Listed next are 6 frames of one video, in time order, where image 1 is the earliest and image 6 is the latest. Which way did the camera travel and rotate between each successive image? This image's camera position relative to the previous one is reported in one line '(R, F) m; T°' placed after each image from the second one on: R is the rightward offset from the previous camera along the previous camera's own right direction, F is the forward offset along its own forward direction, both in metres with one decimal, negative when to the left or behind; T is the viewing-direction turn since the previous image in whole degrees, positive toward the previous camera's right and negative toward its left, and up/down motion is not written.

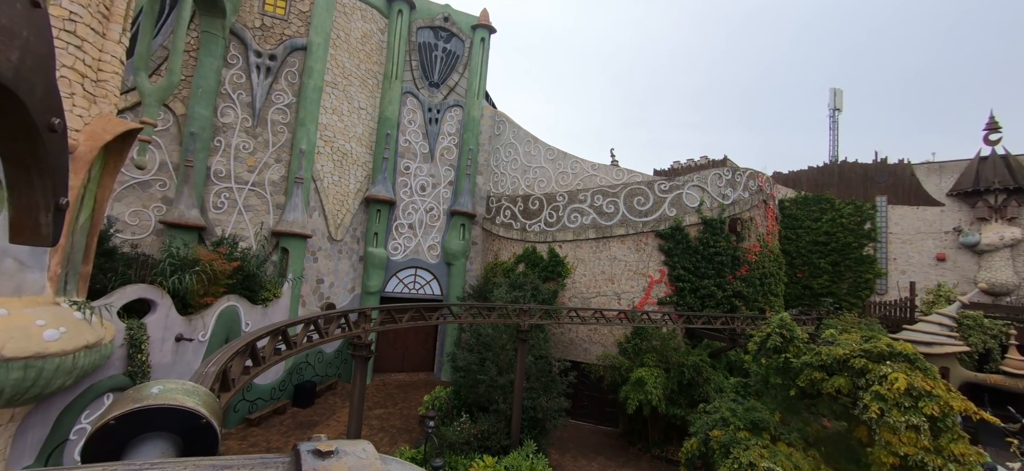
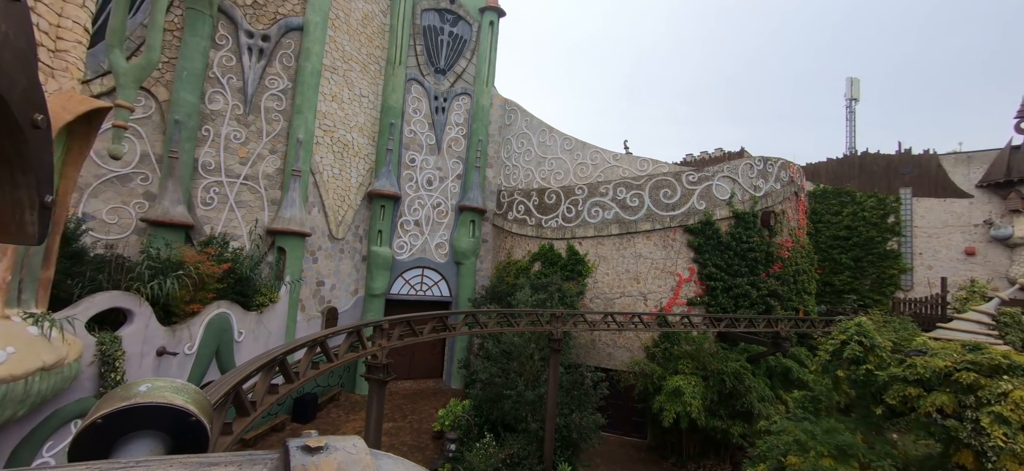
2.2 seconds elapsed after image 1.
(-0.5, +0.8) m; +1°
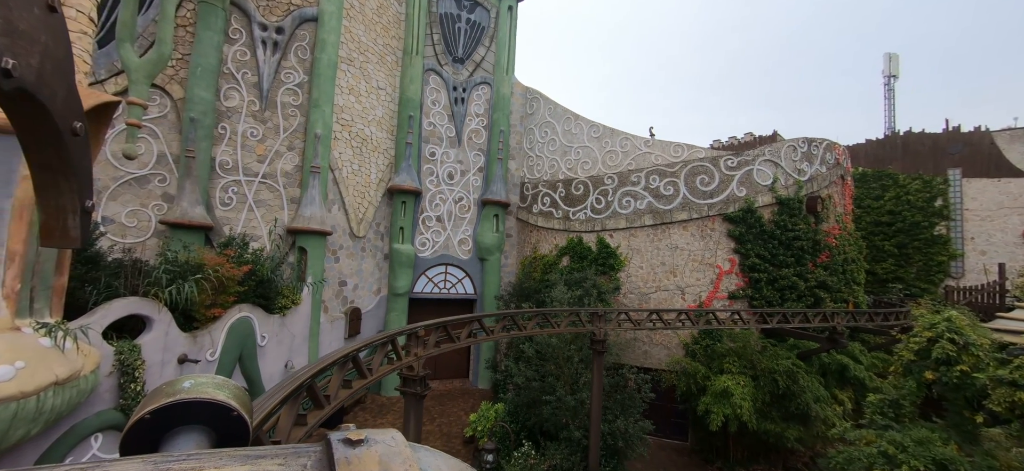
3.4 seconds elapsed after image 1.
(-0.3, +0.5) m; -2°
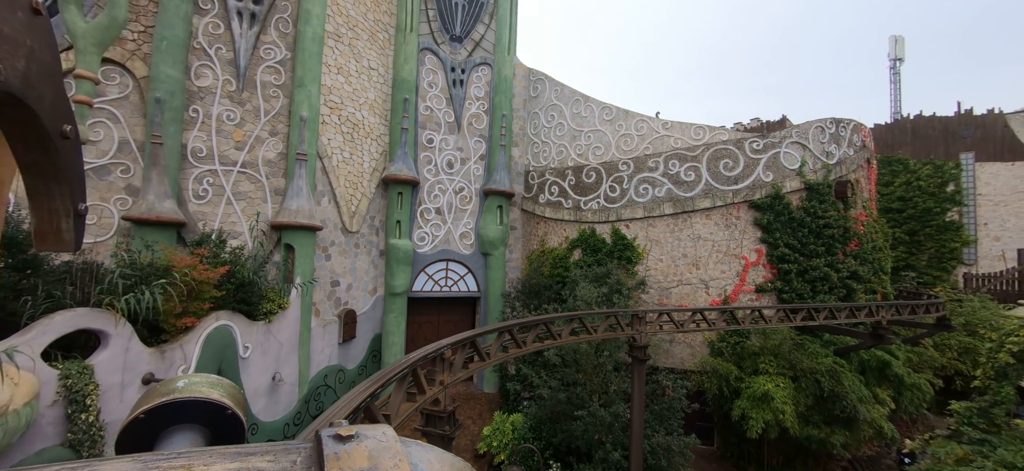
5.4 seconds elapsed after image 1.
(-0.4, +0.8) m; +1°
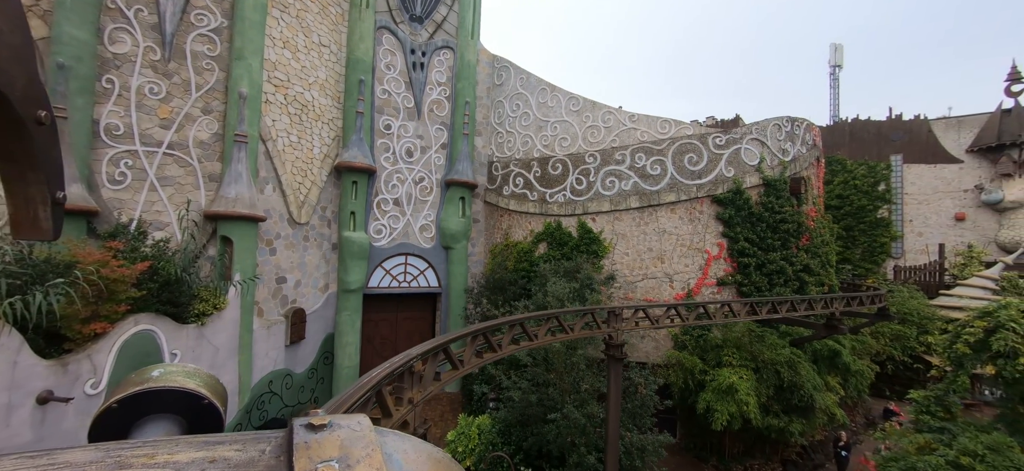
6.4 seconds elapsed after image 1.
(-0.2, +0.4) m; +6°
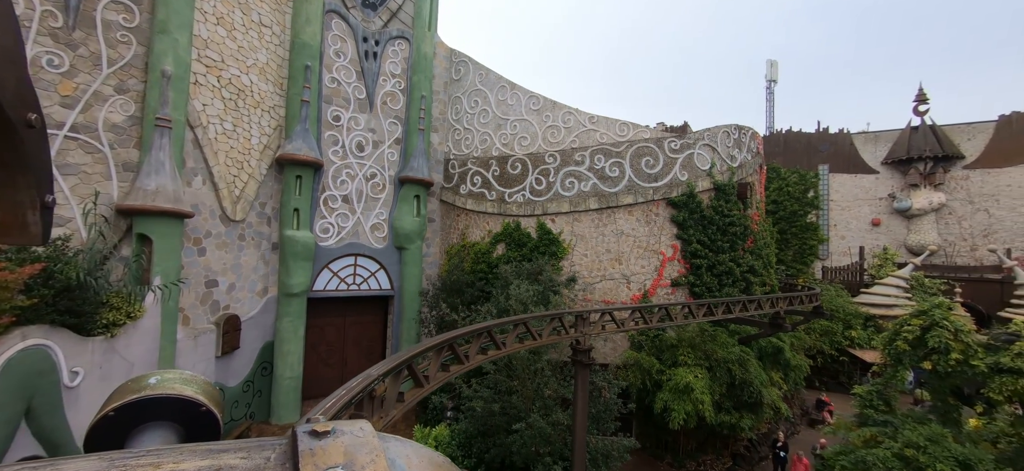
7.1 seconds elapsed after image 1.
(-0.2, +0.3) m; +7°
